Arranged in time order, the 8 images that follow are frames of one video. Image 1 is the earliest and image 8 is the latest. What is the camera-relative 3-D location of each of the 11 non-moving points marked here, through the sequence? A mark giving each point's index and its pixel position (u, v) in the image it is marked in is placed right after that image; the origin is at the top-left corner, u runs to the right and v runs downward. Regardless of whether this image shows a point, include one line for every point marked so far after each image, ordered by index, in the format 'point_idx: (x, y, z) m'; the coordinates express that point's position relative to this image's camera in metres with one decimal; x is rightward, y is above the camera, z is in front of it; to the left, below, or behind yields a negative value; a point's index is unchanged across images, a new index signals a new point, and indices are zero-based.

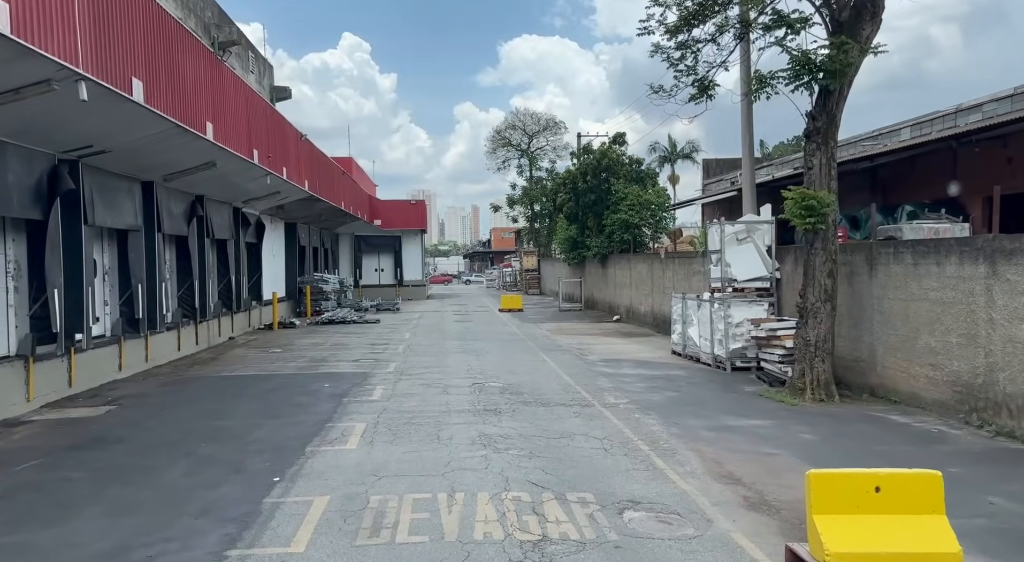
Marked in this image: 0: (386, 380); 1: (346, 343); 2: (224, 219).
0: (-2.4, -1.9, +12.7) m
1: (-4.5, -1.7, +18.2) m
2: (-8.0, +1.7, +18.4) m
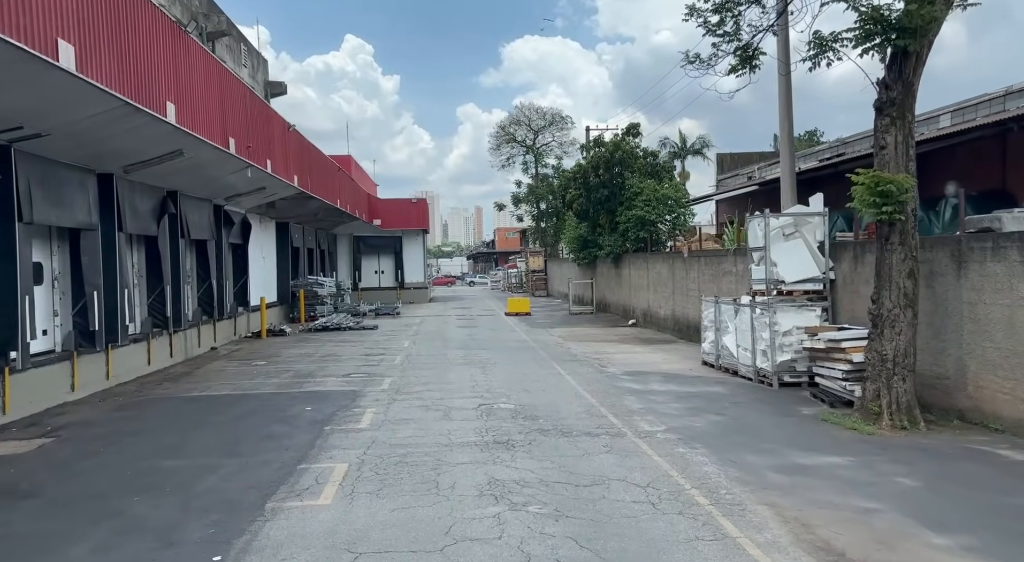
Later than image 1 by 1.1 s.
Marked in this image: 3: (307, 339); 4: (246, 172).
0: (-2.2, -1.9, +10.9) m
1: (-4.3, -1.8, +16.5) m
2: (-7.7, +1.6, +16.7) m
3: (-6.1, -1.7, +19.8) m
4: (-6.2, +2.5, +15.6) m
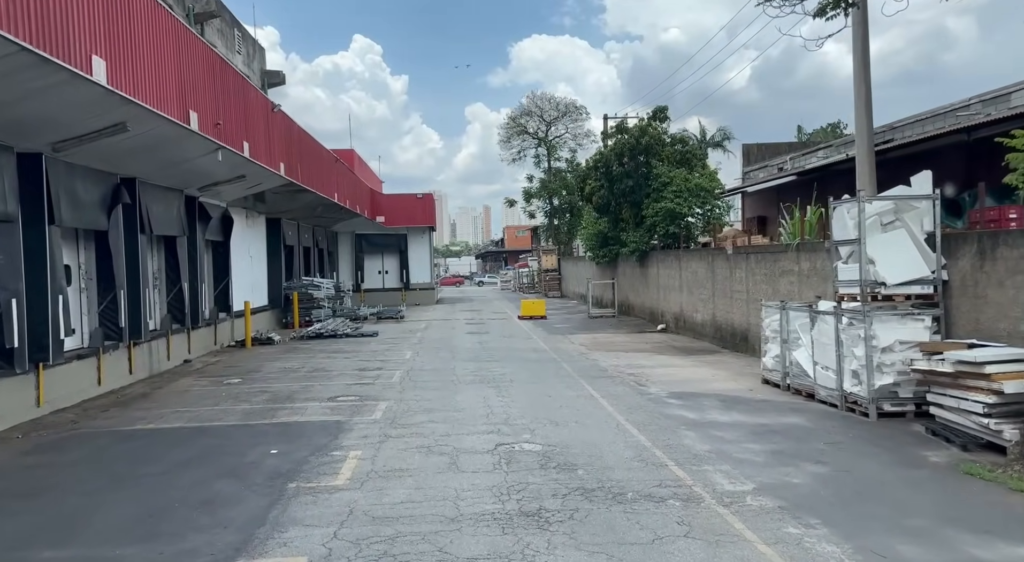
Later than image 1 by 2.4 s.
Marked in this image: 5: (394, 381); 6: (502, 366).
0: (-1.9, -2.0, +8.5) m
1: (-3.9, -1.9, +14.1) m
2: (-7.3, +1.5, +14.3) m
3: (-5.7, -1.8, +17.5) m
4: (-5.9, +2.5, +13.2) m
5: (-2.2, -1.9, +12.7) m
6: (-0.2, -1.8, +14.2) m
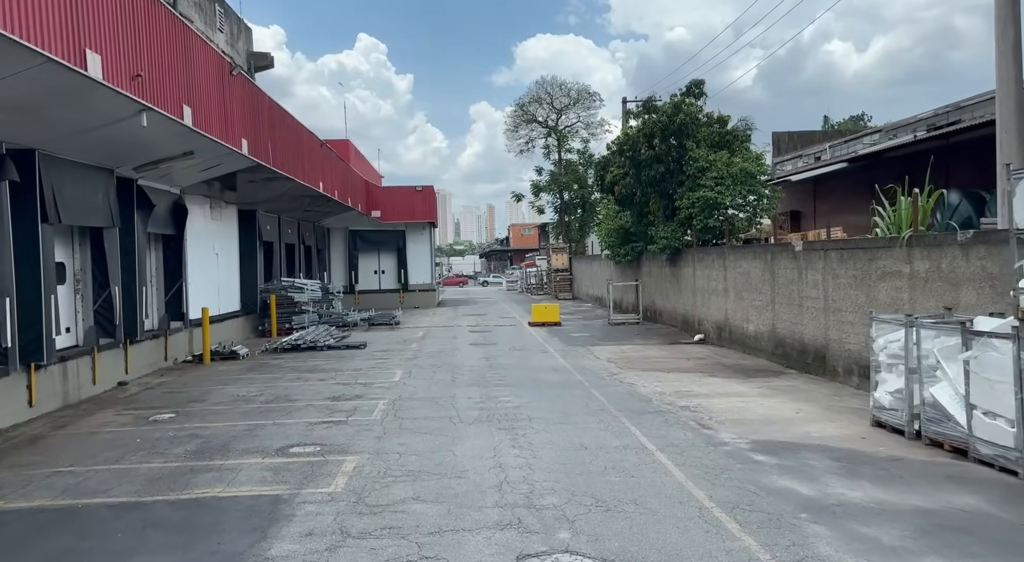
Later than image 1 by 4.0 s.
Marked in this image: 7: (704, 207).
0: (-1.6, -2.1, +5.4) m
1: (-3.6, -1.9, +11.0) m
2: (-7.1, +1.5, +11.3) m
3: (-5.4, -1.9, +14.4) m
4: (-5.6, +2.4, +10.2) m
5: (-2.0, -2.0, +9.6) m
6: (+0.1, -1.9, +11.1) m
7: (+5.2, +2.0, +17.9) m
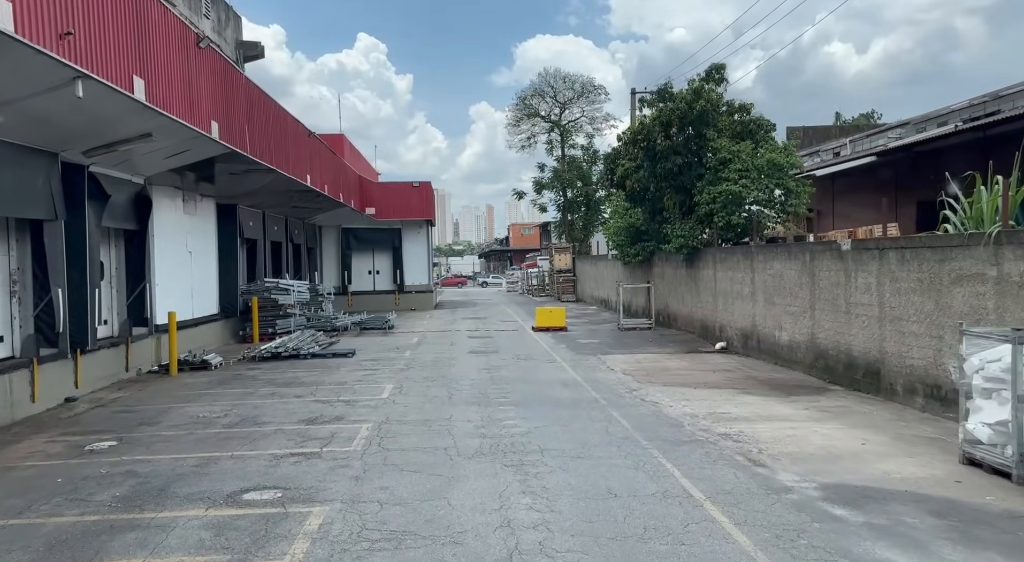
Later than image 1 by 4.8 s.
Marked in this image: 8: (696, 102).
0: (-1.5, -2.1, +3.8) m
1: (-3.6, -1.9, +9.4) m
2: (-7.0, +1.5, +9.7) m
3: (-5.3, -1.9, +12.8) m
4: (-5.5, +2.4, +8.5) m
5: (-1.9, -2.0, +8.0) m
6: (+0.2, -1.9, +9.5) m
7: (+5.2, +1.9, +16.3) m
8: (+4.8, +4.6, +17.3) m
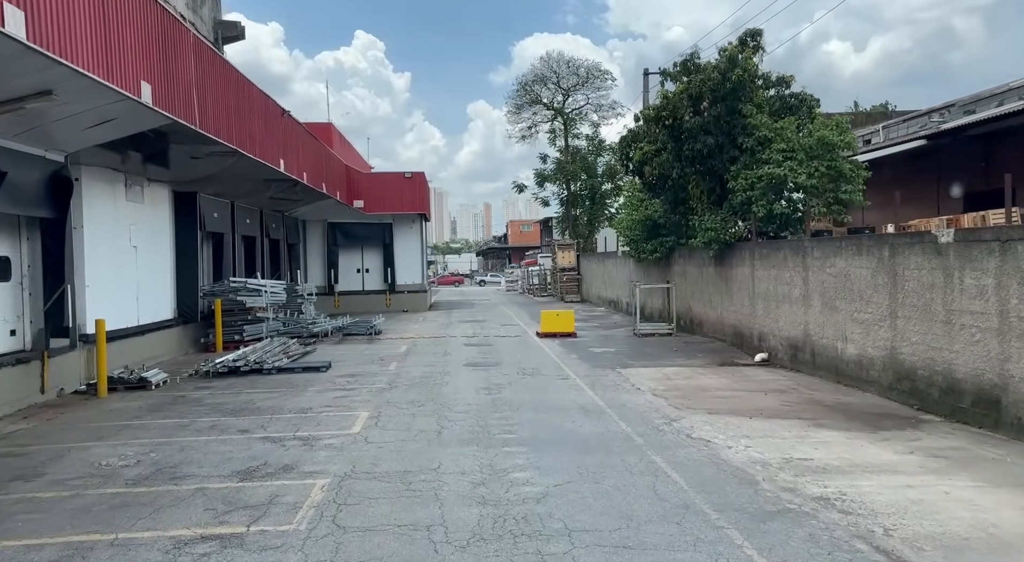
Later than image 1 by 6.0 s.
0: (-1.4, -2.1, +1.4) m
1: (-3.5, -2.0, +7.0) m
2: (-6.9, +1.5, +7.2) m
3: (-5.2, -1.9, +10.3) m
4: (-5.4, +2.4, +6.1) m
5: (-1.8, -2.0, +5.5) m
6: (+0.3, -1.9, +7.0) m
7: (+5.3, +1.9, +13.9) m
8: (+4.8, +4.6, +14.9) m
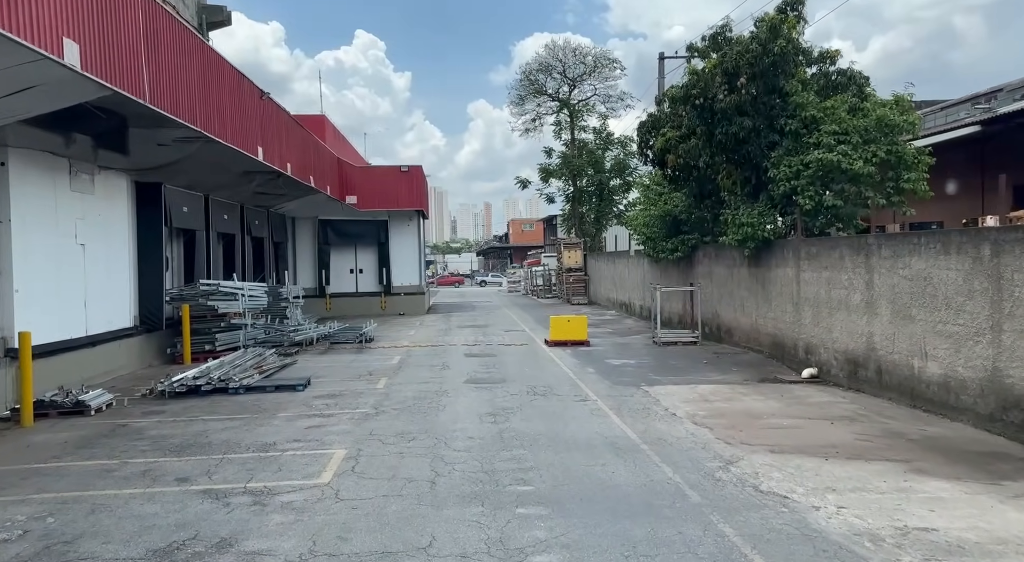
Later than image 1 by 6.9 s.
0: (-1.3, -2.2, -0.5) m
1: (-3.3, -2.0, +5.1) m
2: (-6.7, +1.4, +5.3) m
3: (-5.0, -1.9, +8.5) m
4: (-5.2, +2.3, +4.2) m
5: (-1.6, -2.1, +3.7) m
6: (+0.4, -2.0, +5.1) m
7: (+5.5, +1.9, +12.0) m
8: (+5.0, +4.6, +13.0) m
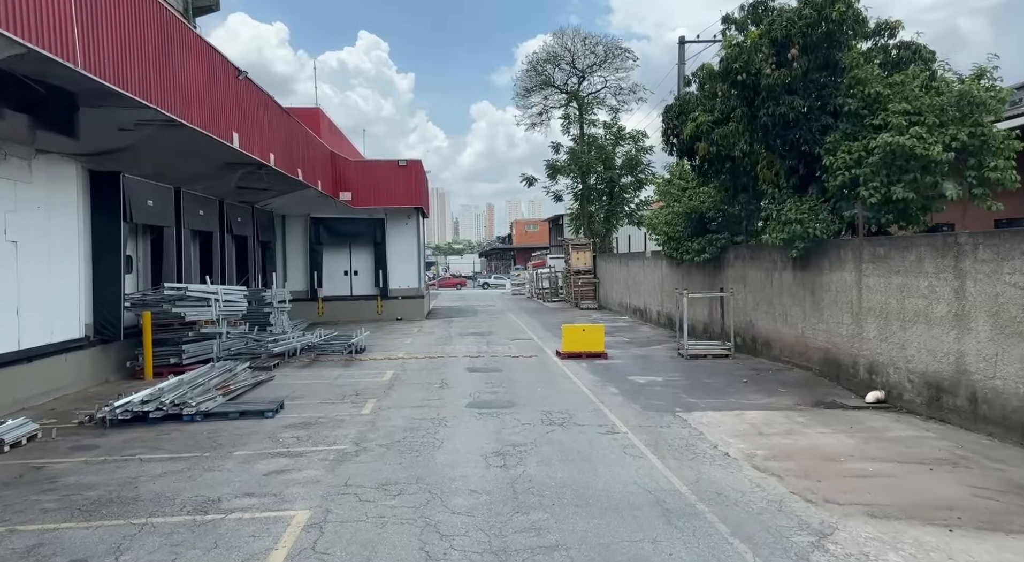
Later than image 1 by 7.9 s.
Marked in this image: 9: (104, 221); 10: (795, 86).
0: (-1.2, -2.2, -2.4) m
1: (-3.2, -2.1, +3.2) m
2: (-6.6, +1.3, +3.5) m
3: (-4.9, -2.0, +6.6) m
4: (-5.1, +2.3, +2.4) m
5: (-1.5, -2.1, +1.8) m
6: (+0.5, -2.1, +3.3) m
7: (+5.6, +1.8, +10.2) m
8: (+5.2, +4.5, +11.1) m
9: (-7.4, +1.1, +12.2) m
10: (+4.8, +3.3, +11.5) m
